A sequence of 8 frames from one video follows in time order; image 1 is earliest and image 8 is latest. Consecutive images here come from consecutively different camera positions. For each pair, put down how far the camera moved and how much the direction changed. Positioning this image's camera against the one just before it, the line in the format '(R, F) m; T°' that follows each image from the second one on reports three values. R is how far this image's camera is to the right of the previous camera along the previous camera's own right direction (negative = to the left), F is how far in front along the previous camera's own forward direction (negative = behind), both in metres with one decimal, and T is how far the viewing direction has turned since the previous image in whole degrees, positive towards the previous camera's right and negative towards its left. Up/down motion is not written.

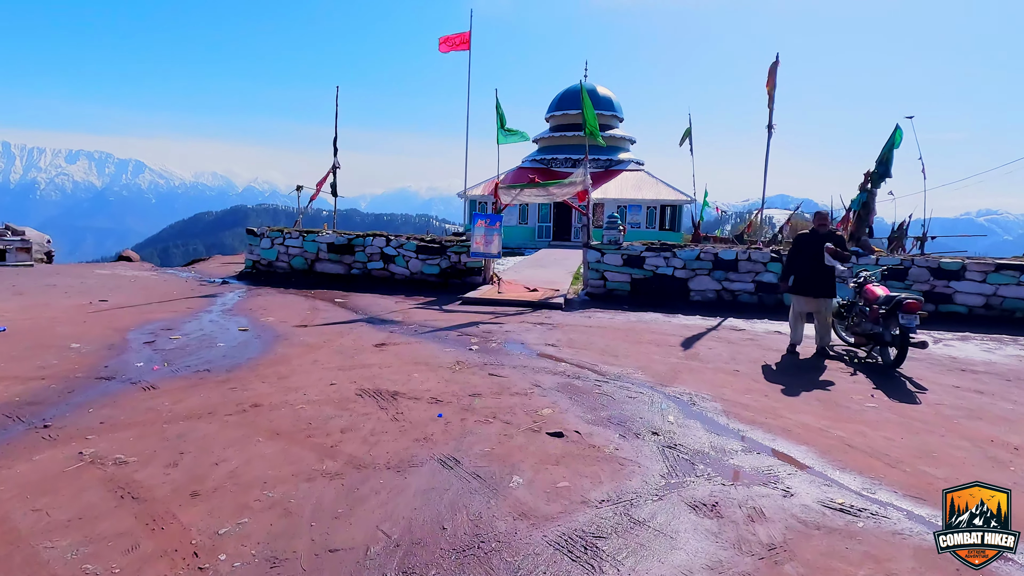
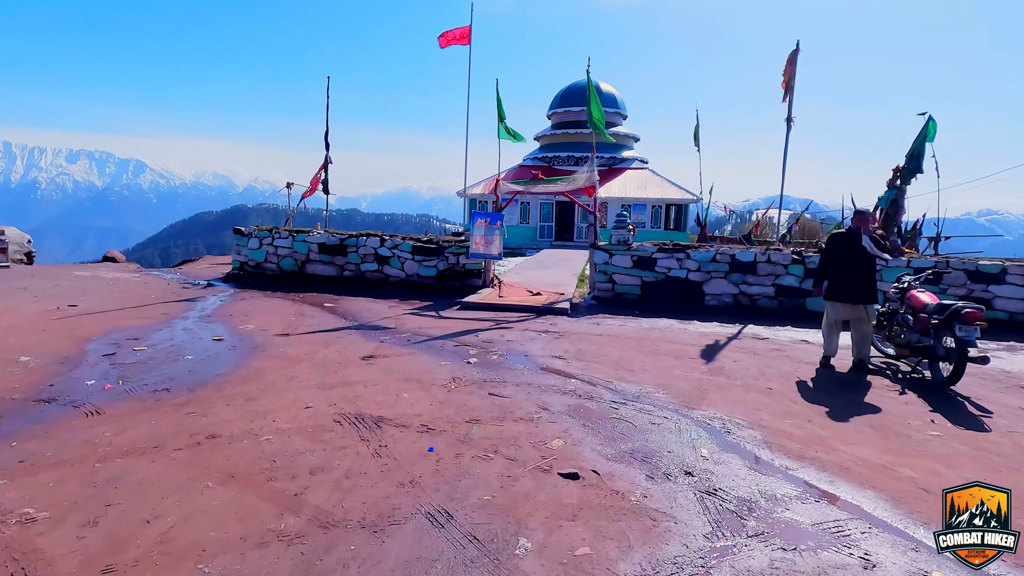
(0.0, +0.7) m; 0°
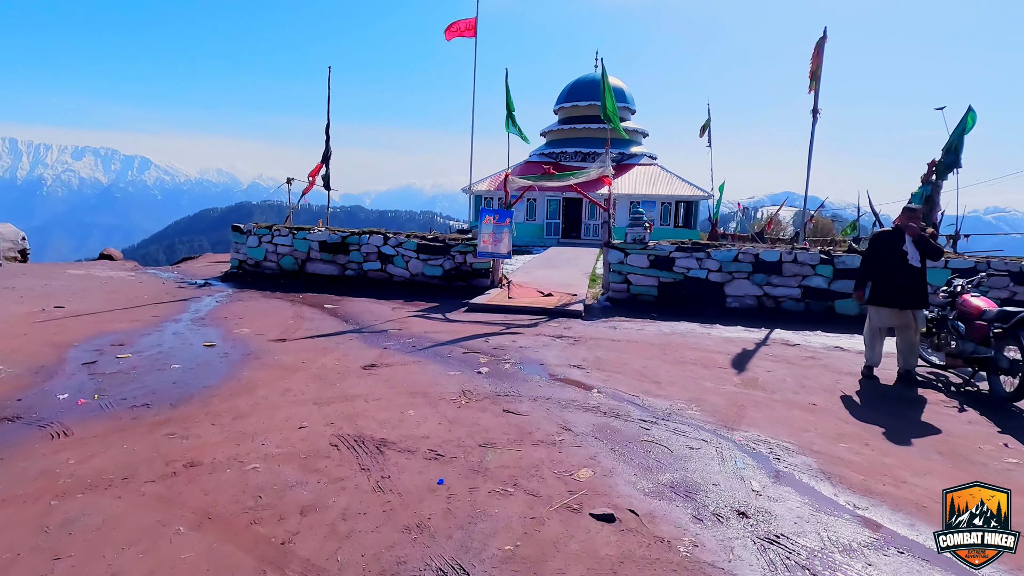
(-0.1, +0.5) m; 0°
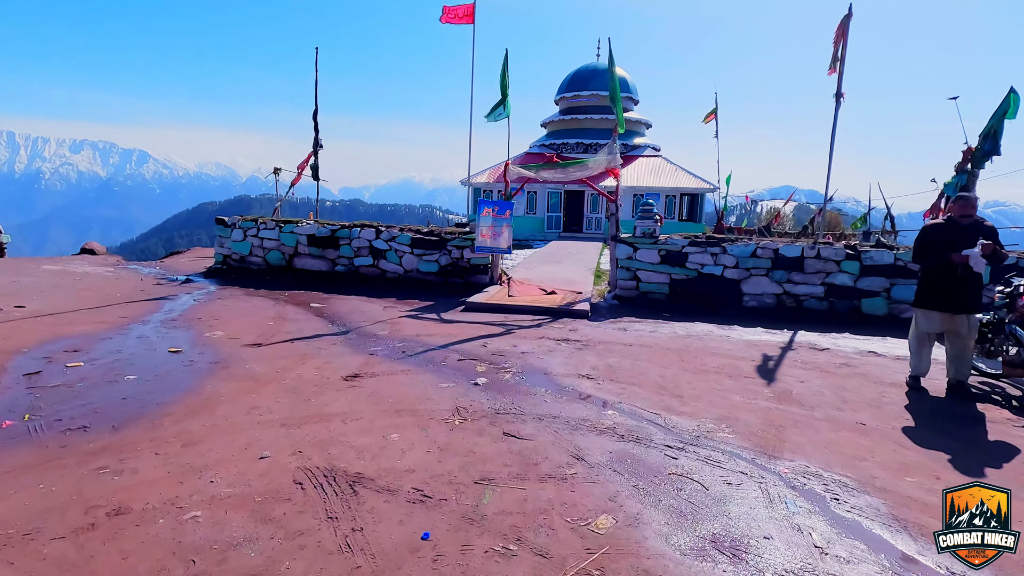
(0.0, +0.7) m; 0°
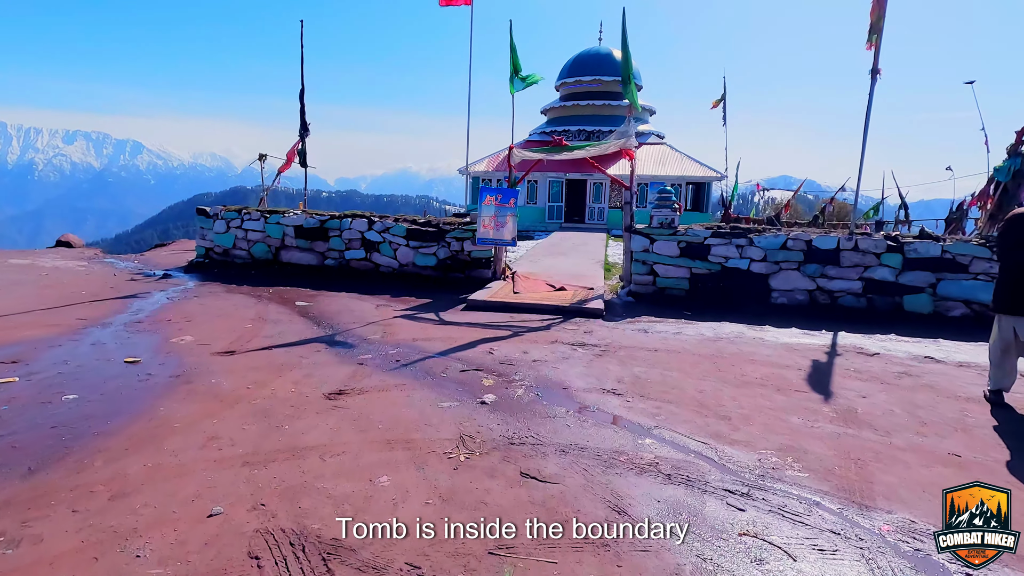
(-0.1, +0.8) m; 0°
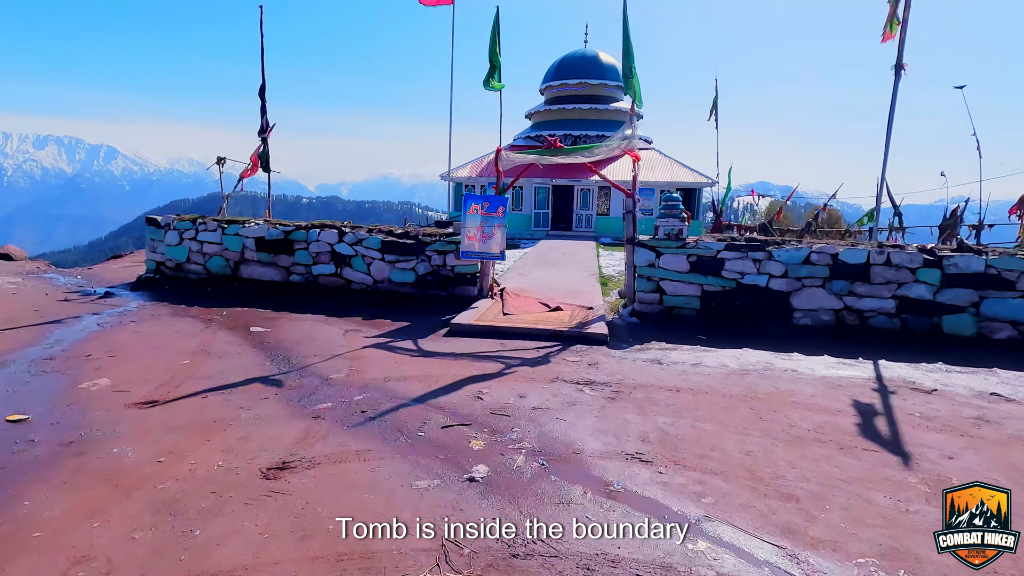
(-0.1, +1.0) m; +2°
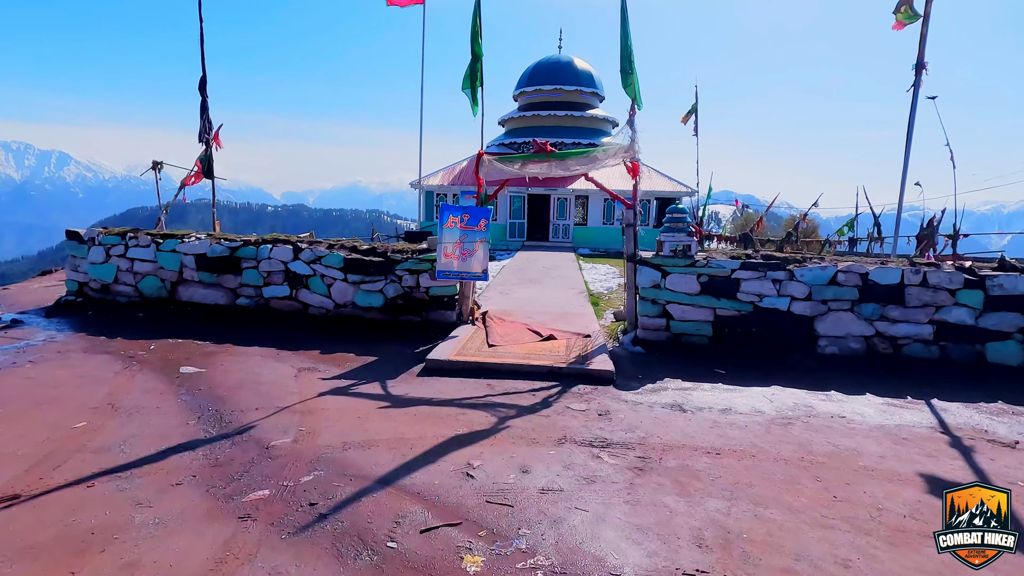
(-0.2, +1.1) m; +3°
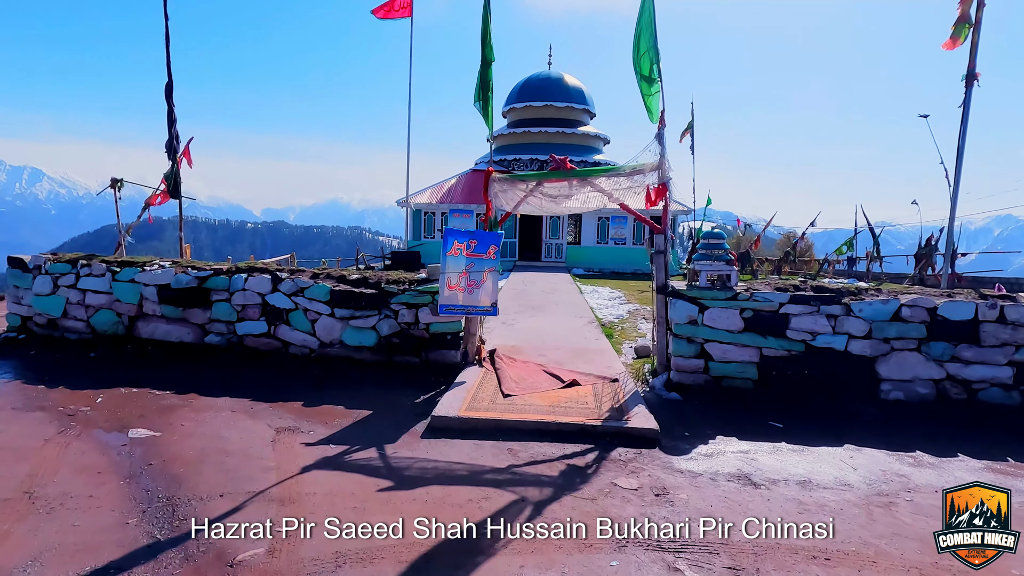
(-0.4, +0.9) m; +2°
